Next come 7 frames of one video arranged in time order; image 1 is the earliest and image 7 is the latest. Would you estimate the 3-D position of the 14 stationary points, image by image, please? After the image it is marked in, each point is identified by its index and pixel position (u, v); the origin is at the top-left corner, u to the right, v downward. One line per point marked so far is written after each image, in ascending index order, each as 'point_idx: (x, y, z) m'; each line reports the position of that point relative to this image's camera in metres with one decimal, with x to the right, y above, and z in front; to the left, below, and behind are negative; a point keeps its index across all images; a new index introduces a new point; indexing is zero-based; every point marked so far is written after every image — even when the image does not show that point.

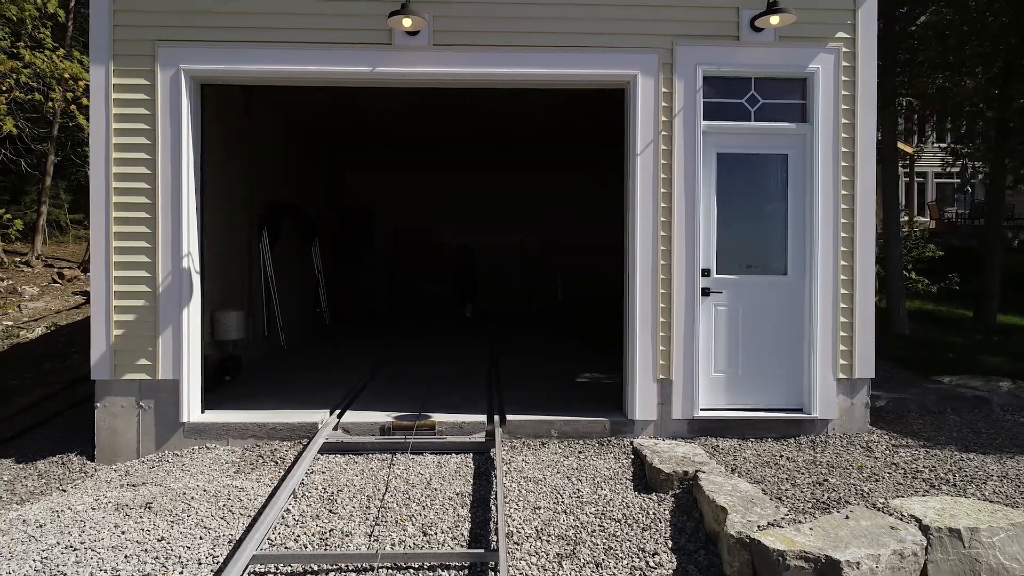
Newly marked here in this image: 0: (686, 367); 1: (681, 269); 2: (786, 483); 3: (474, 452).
0: (+1.2, -0.5, +4.8) m
1: (+1.1, +0.1, +4.8) m
2: (+1.5, -1.0, +3.8) m
3: (-0.2, -1.0, +4.5) m
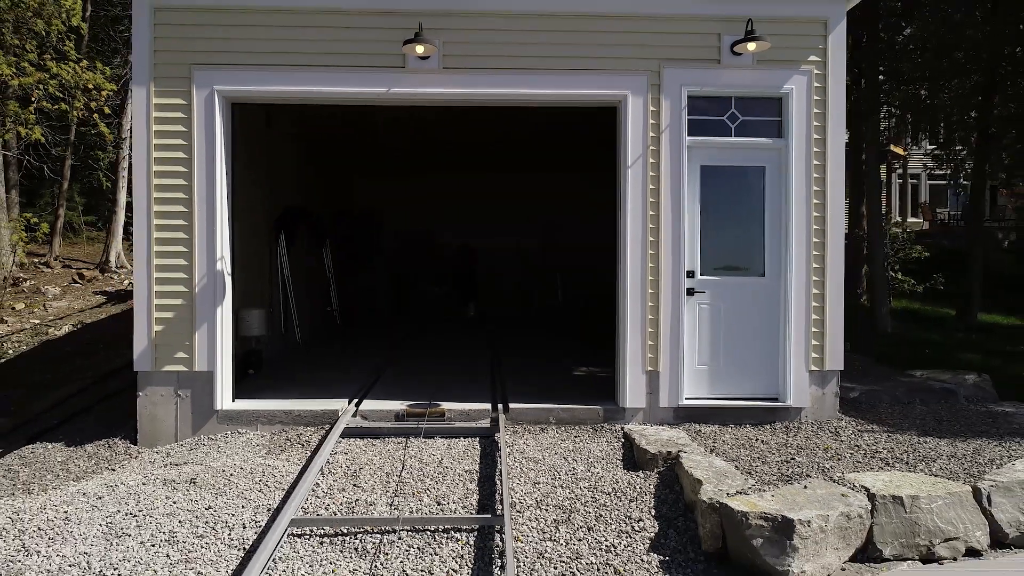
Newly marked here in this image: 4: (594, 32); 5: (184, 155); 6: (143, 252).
0: (+1.2, -0.5, +5.3) m
1: (+1.1, +0.1, +5.3) m
2: (+1.5, -1.0, +4.3) m
3: (-0.2, -1.0, +4.9) m
4: (+0.6, +1.9, +5.3) m
5: (-2.4, +1.0, +5.2) m
6: (-2.7, +0.3, +5.1) m
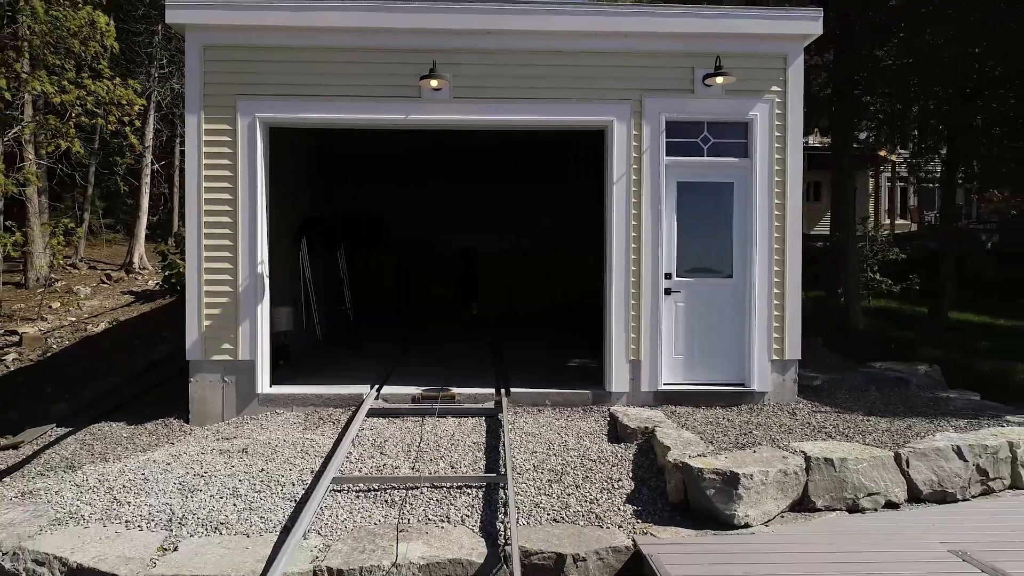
0: (+1.2, -0.5, +6.1) m
1: (+1.2, +0.1, +6.1) m
2: (+1.5, -1.0, +5.1) m
3: (-0.2, -1.0, +5.8) m
4: (+0.6, +1.9, +6.1) m
5: (-2.4, +1.0, +6.0) m
6: (-2.7, +0.3, +6.0) m
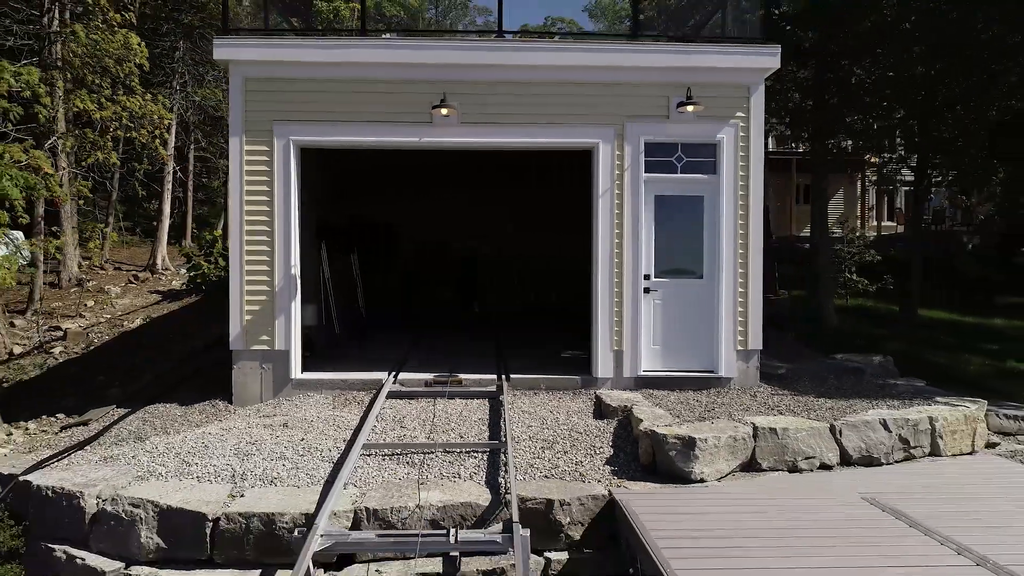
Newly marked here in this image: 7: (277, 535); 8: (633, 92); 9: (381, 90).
0: (+1.2, -0.5, +7.0) m
1: (+1.2, +0.1, +7.0) m
2: (+1.5, -1.0, +6.1) m
3: (-0.2, -1.0, +6.7) m
4: (+0.6, +1.9, +7.0) m
5: (-2.4, +1.0, +6.9) m
6: (-2.7, +0.3, +6.9) m
7: (-1.4, -1.5, +4.3) m
8: (+1.2, +1.9, +7.0) m
9: (-1.3, +1.9, +7.0) m
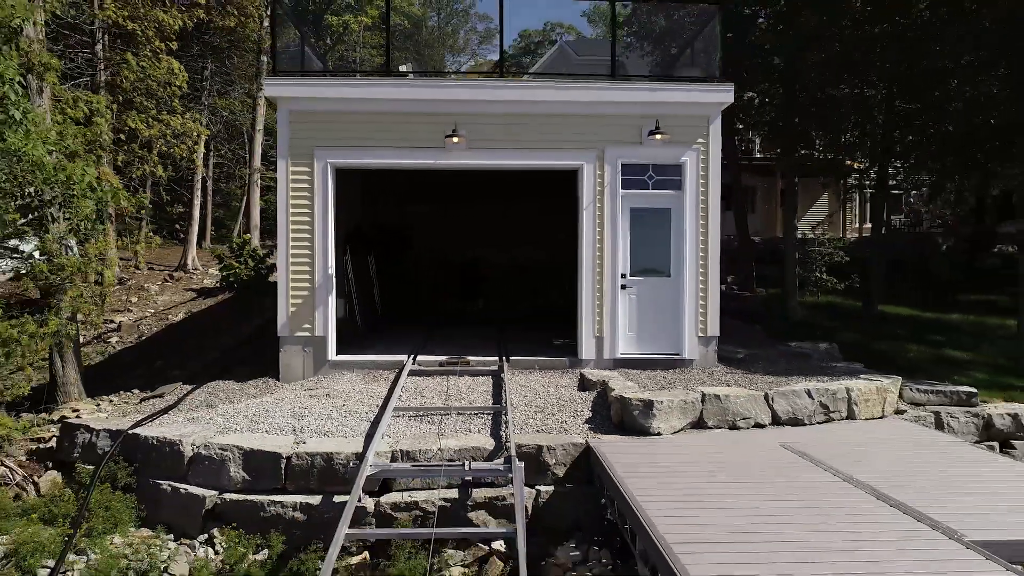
0: (+1.2, -0.5, +8.4) m
1: (+1.1, +0.2, +8.4) m
2: (+1.5, -1.0, +7.5) m
3: (-0.2, -1.0, +8.1) m
4: (+0.6, +2.0, +8.4) m
5: (-2.4, +1.0, +8.4) m
6: (-2.7, +0.3, +8.3) m
7: (-1.4, -1.5, +5.7) m
8: (+1.2, +2.0, +8.4) m
9: (-1.3, +2.0, +8.4) m
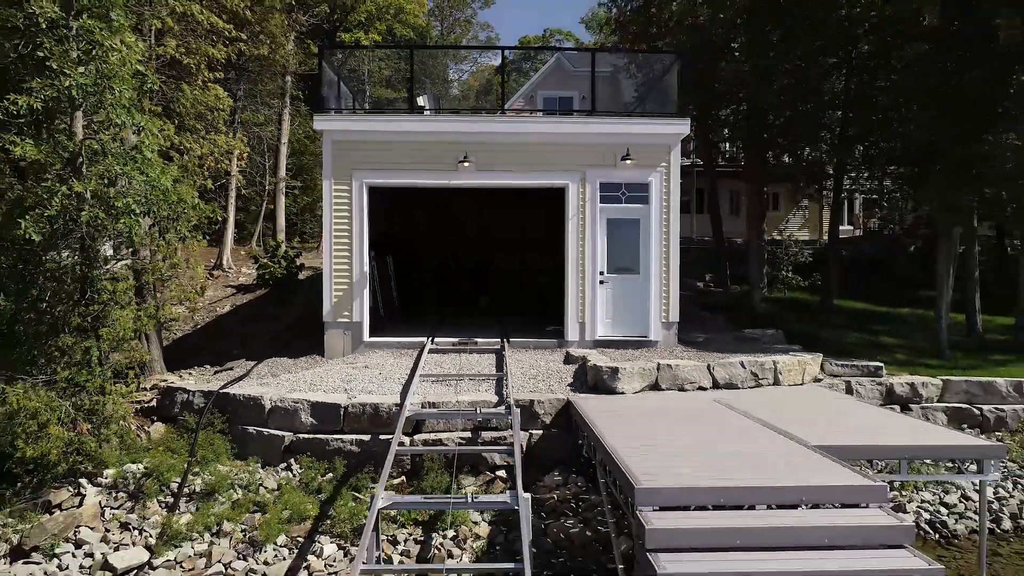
0: (+1.2, -0.4, +10.5) m
1: (+1.1, +0.2, +10.5) m
2: (+1.5, -0.9, +9.5) m
3: (-0.2, -0.9, +10.1) m
4: (+0.6, +2.0, +10.5) m
5: (-2.4, +1.1, +10.4) m
6: (-2.7, +0.4, +10.3) m
7: (-1.4, -1.4, +7.7) m
8: (+1.2, +2.1, +10.5) m
9: (-1.3, +2.1, +10.4) m
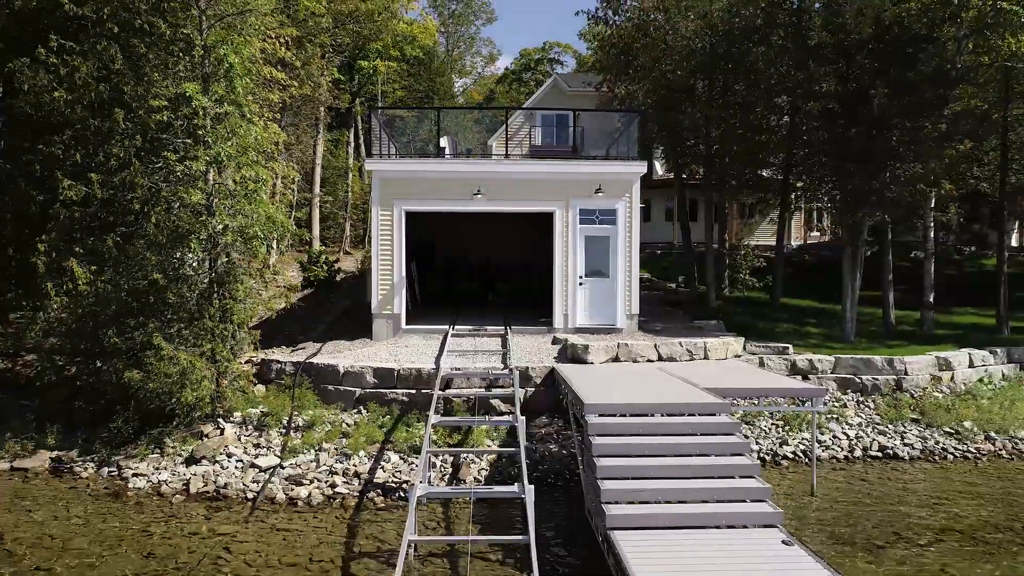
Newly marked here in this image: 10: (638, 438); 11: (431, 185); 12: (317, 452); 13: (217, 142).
0: (+1.2, -0.4, +13.9) m
1: (+1.2, +0.2, +13.9) m
2: (+1.5, -0.9, +13.0) m
3: (-0.2, -0.9, +13.6) m
4: (+0.6, +2.0, +13.9) m
5: (-2.4, +1.1, +13.8) m
6: (-2.7, +0.4, +13.8) m
7: (-1.4, -1.4, +11.2) m
8: (+1.2, +2.1, +13.9) m
9: (-1.3, +2.0, +13.9) m
10: (+1.4, -1.7, +7.9) m
11: (-1.6, +2.0, +13.9) m
12: (-2.8, -2.4, +10.1) m
13: (-4.6, +2.3, +10.8) m
